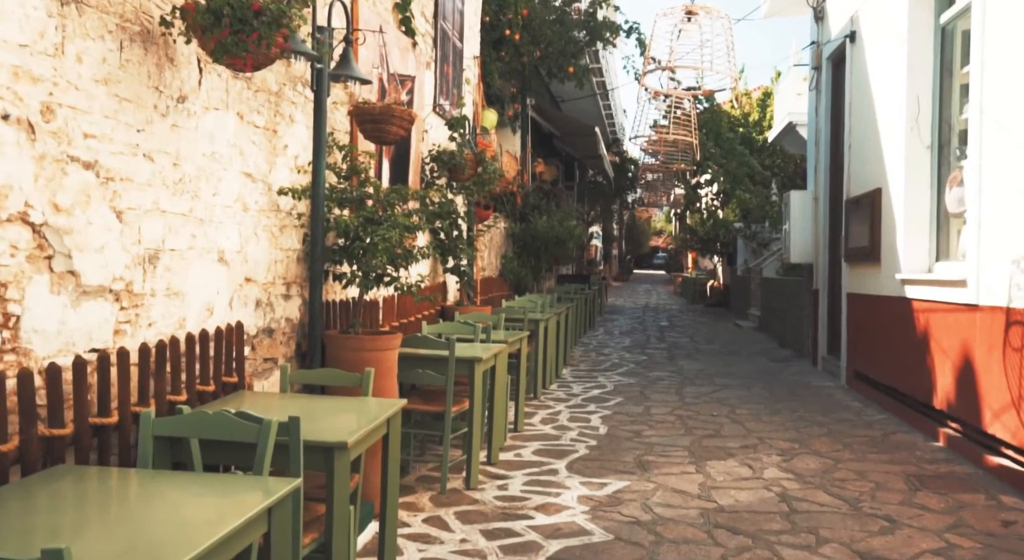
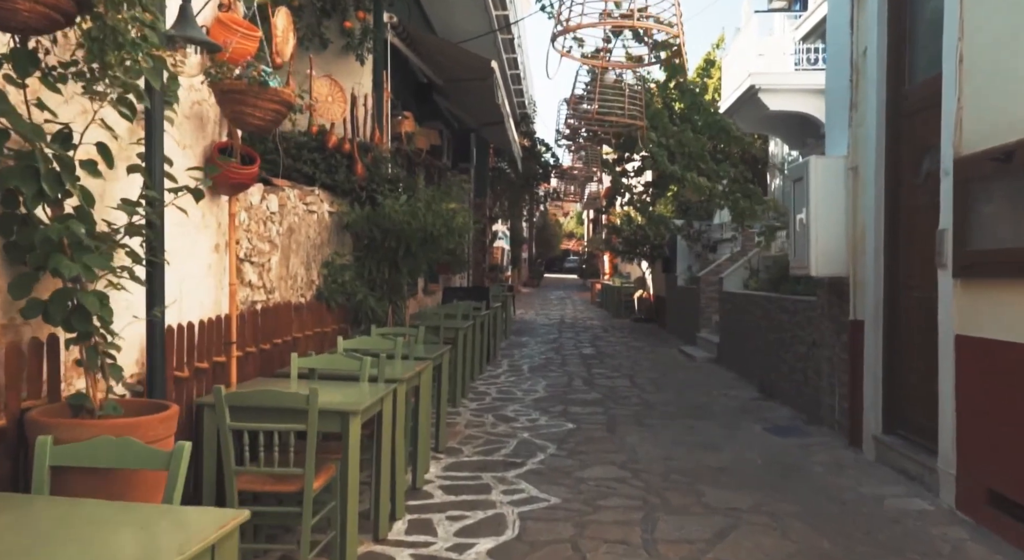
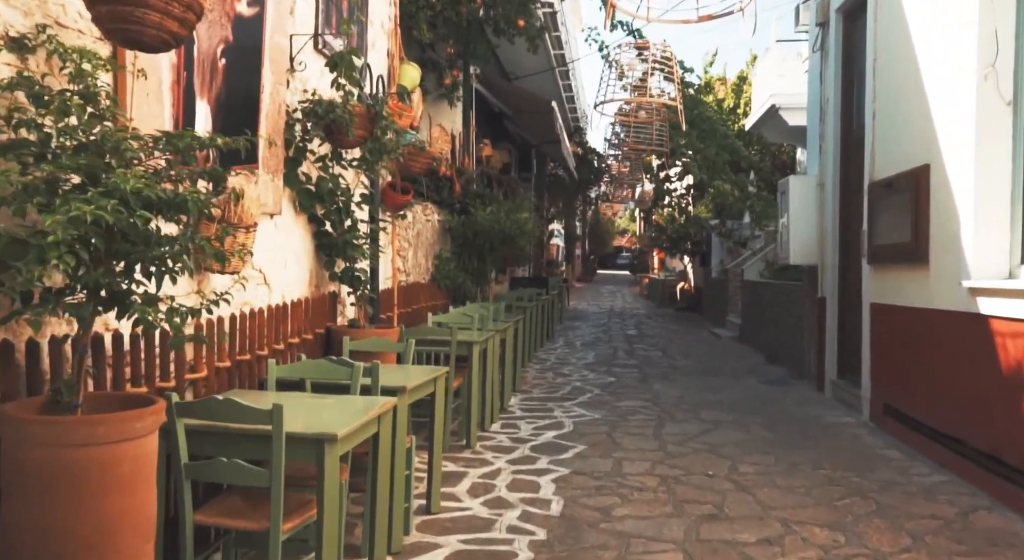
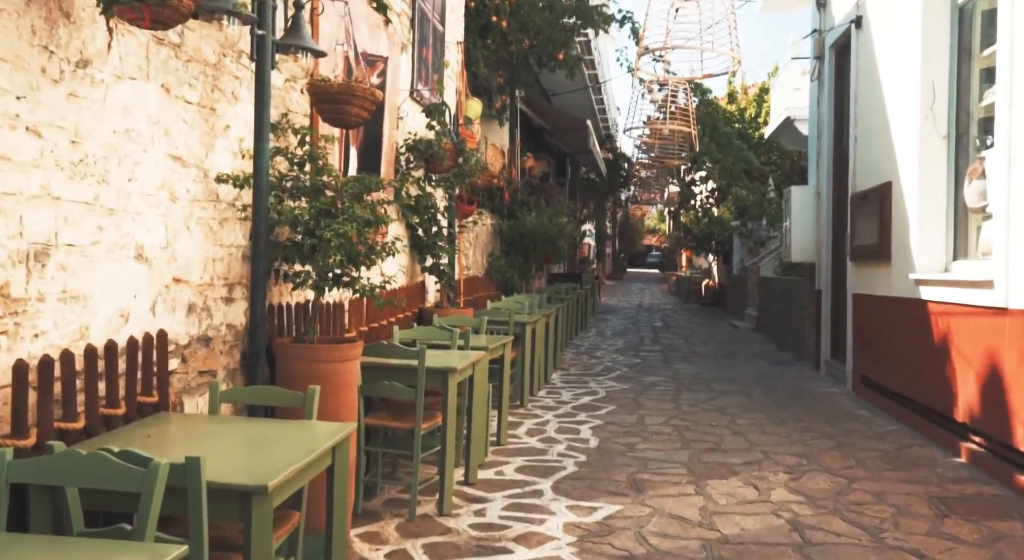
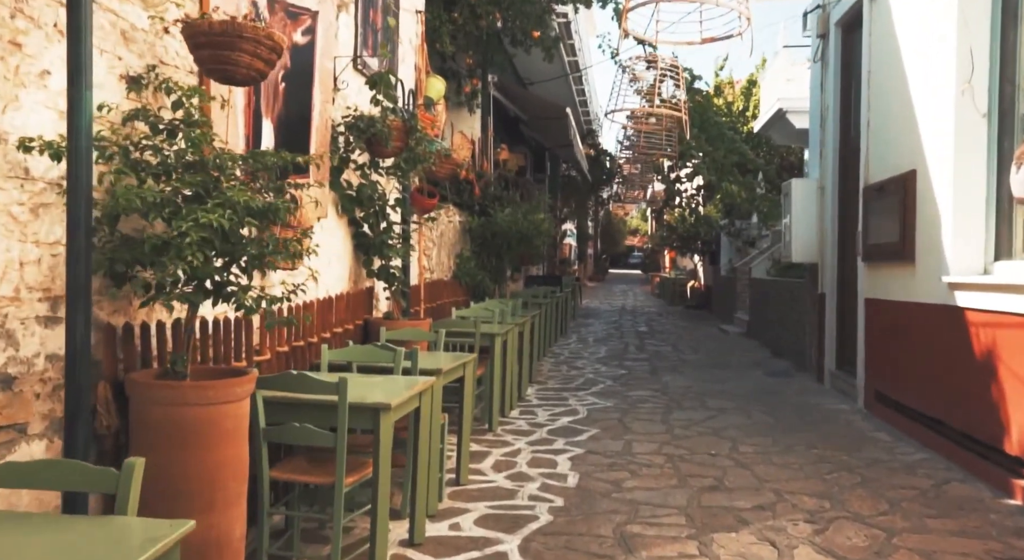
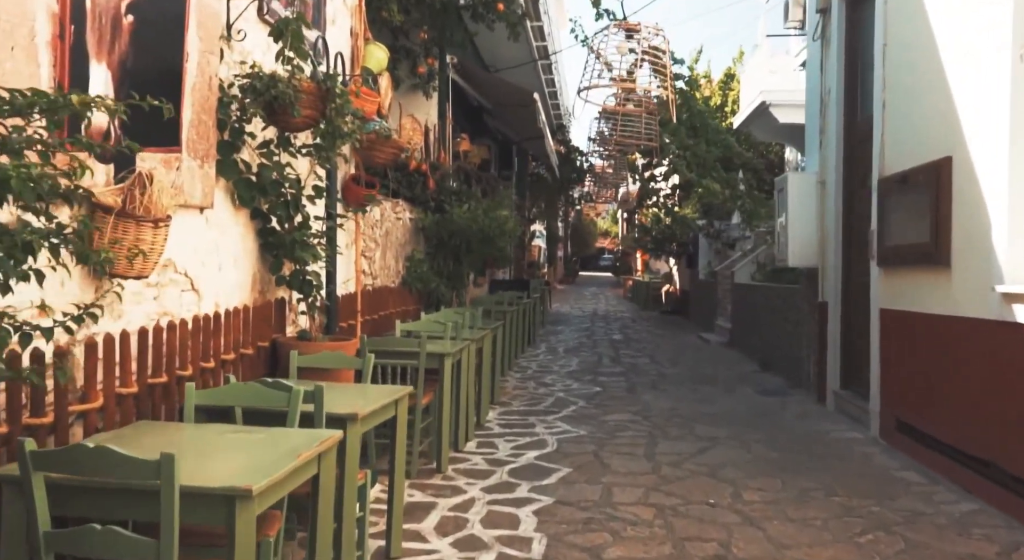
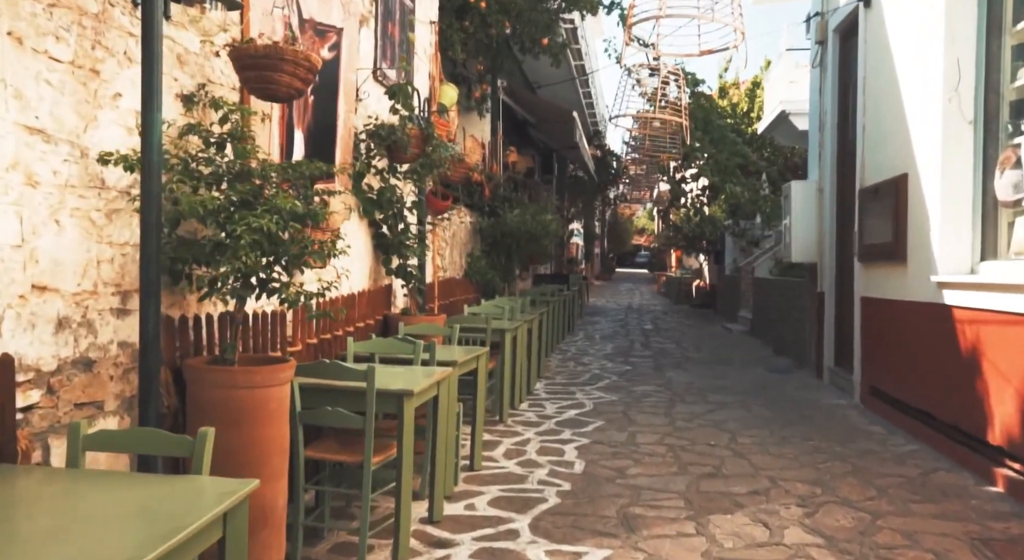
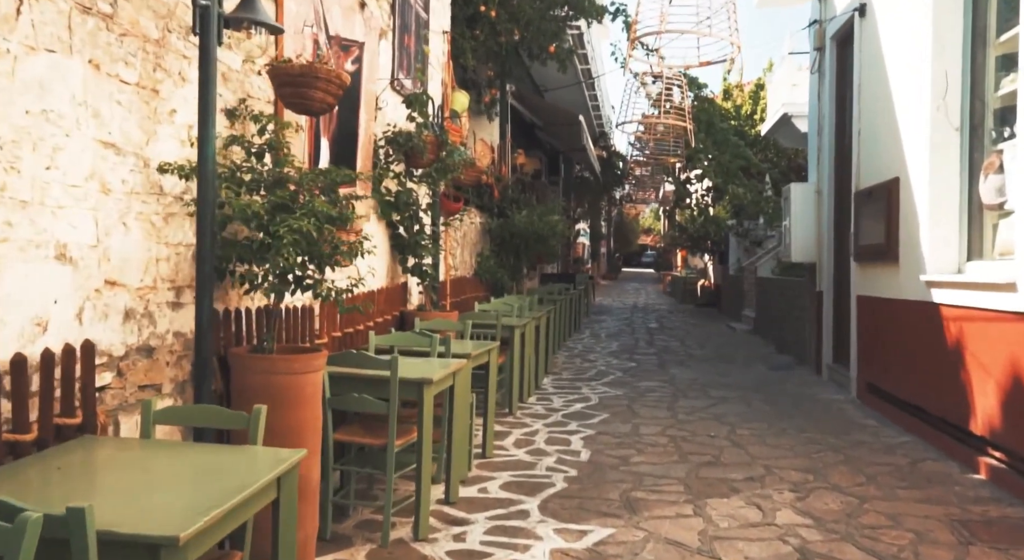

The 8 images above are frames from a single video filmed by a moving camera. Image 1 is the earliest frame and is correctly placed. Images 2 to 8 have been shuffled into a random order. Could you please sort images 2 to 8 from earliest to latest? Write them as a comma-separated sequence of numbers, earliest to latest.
4, 8, 7, 5, 3, 6, 2
